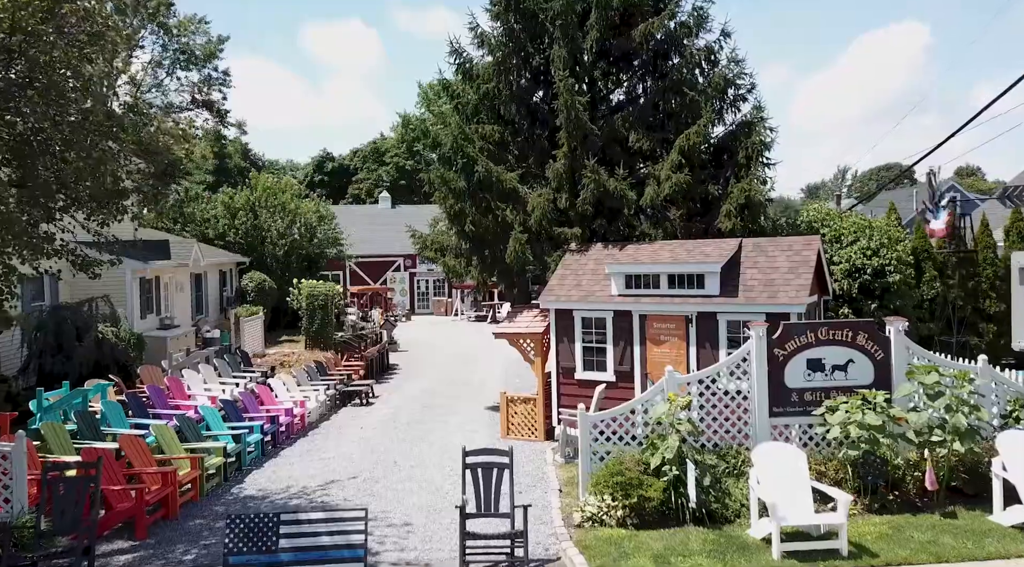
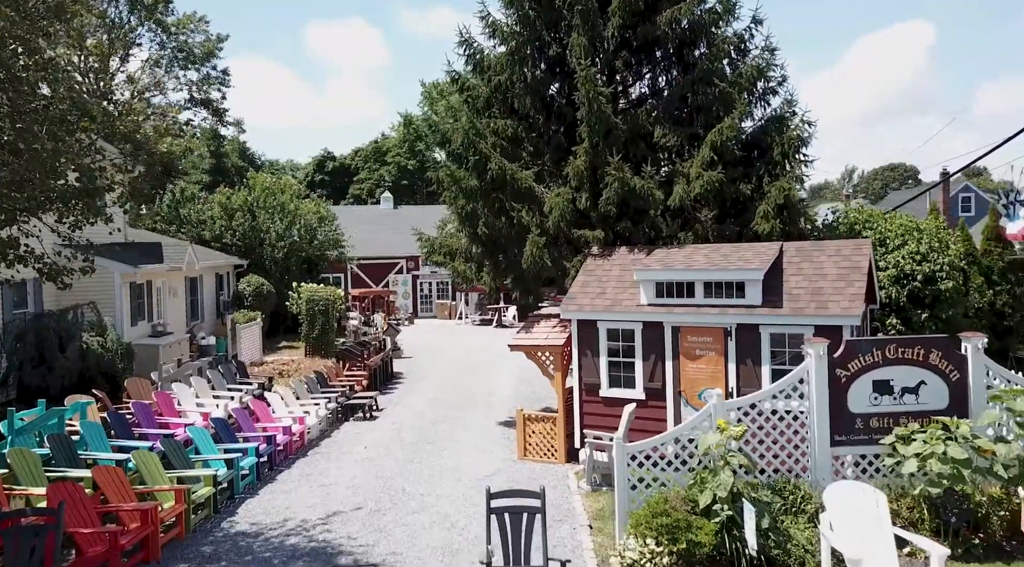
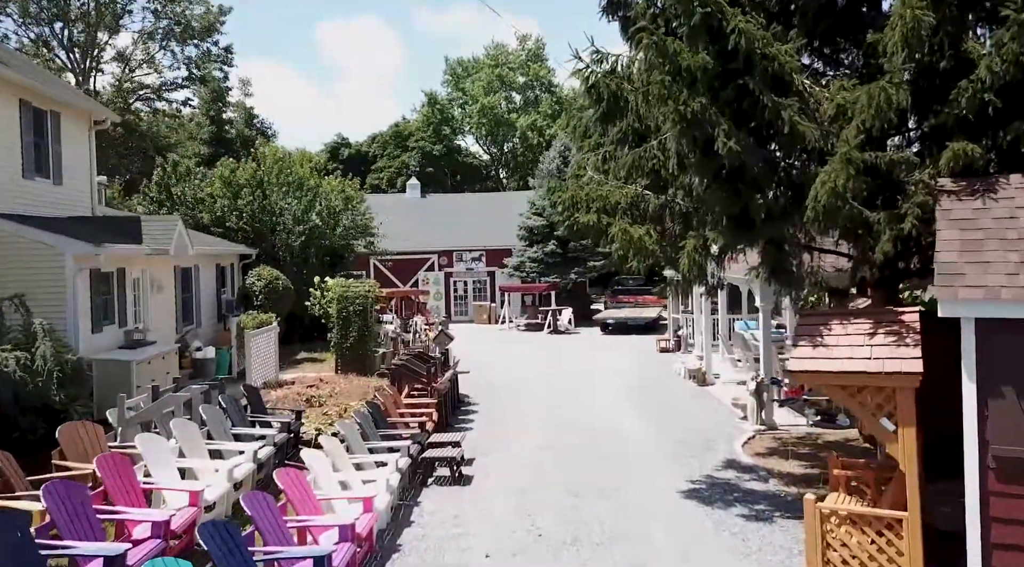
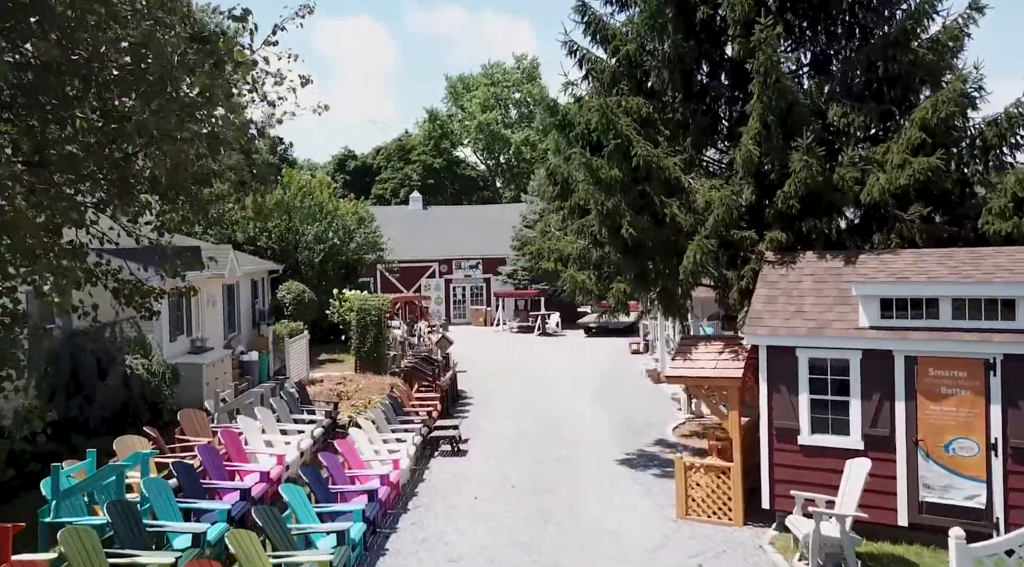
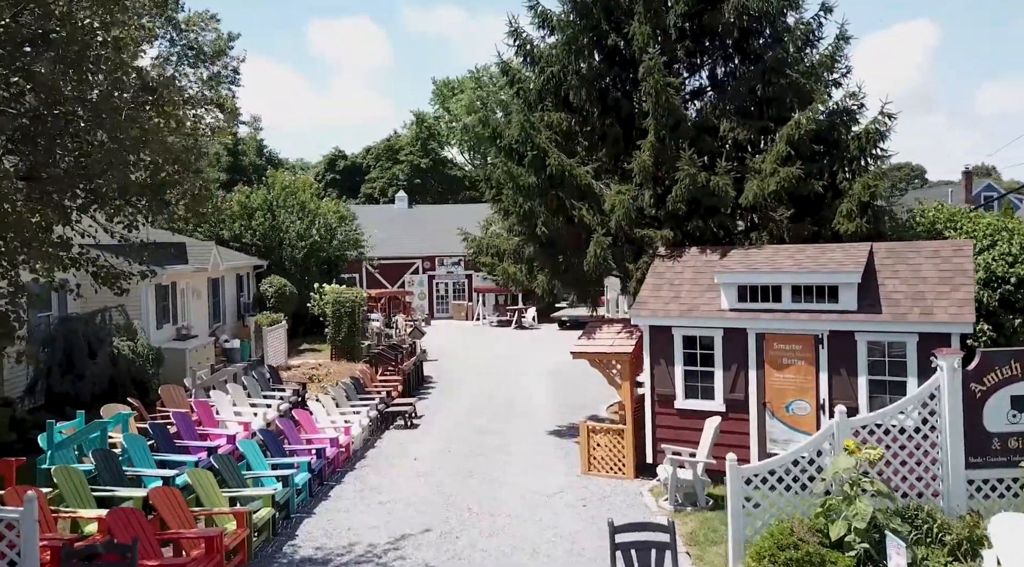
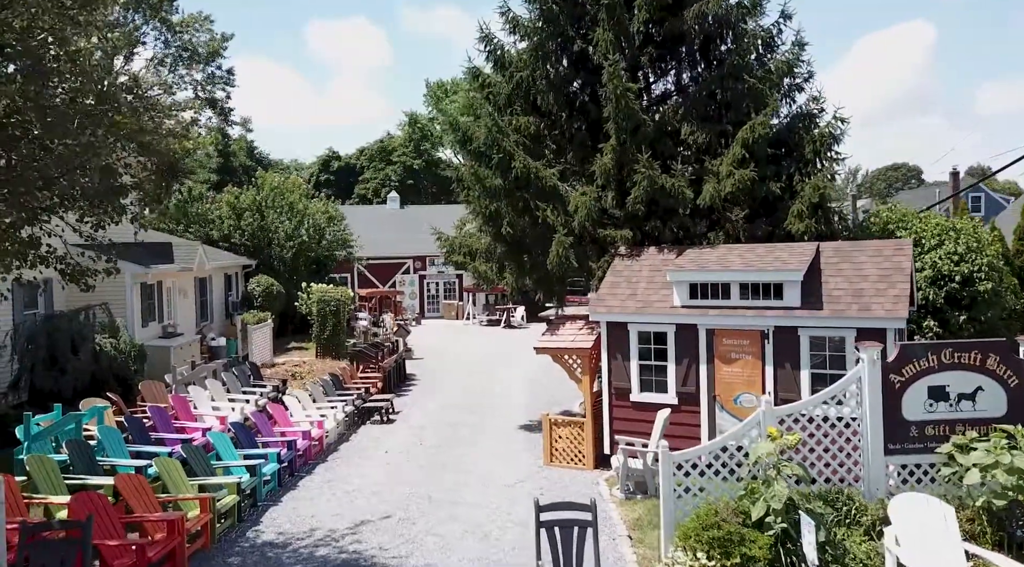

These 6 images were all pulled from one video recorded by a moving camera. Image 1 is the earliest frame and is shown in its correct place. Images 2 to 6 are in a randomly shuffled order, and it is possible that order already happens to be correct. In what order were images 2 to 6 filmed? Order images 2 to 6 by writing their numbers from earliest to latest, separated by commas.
2, 6, 5, 4, 3
